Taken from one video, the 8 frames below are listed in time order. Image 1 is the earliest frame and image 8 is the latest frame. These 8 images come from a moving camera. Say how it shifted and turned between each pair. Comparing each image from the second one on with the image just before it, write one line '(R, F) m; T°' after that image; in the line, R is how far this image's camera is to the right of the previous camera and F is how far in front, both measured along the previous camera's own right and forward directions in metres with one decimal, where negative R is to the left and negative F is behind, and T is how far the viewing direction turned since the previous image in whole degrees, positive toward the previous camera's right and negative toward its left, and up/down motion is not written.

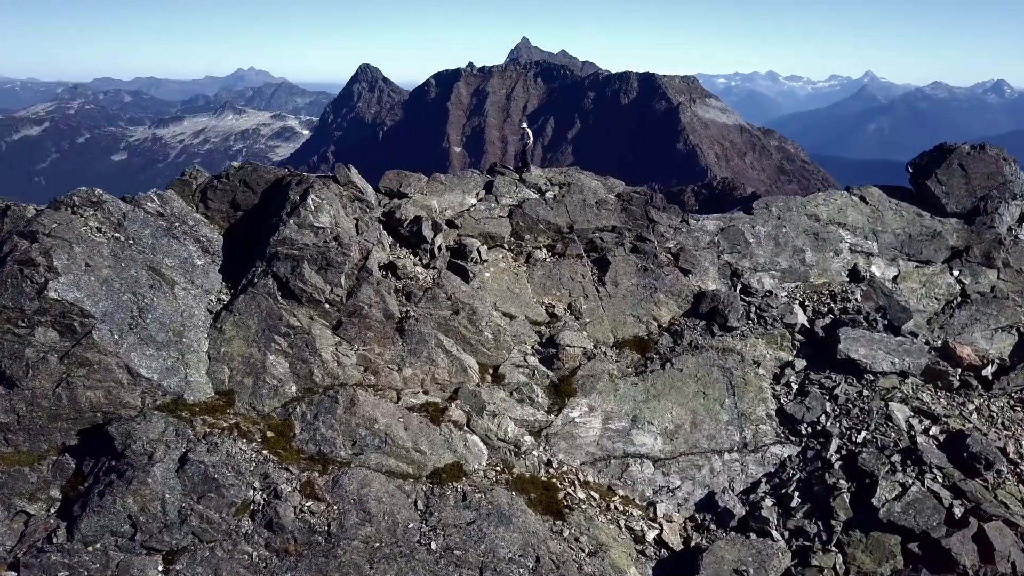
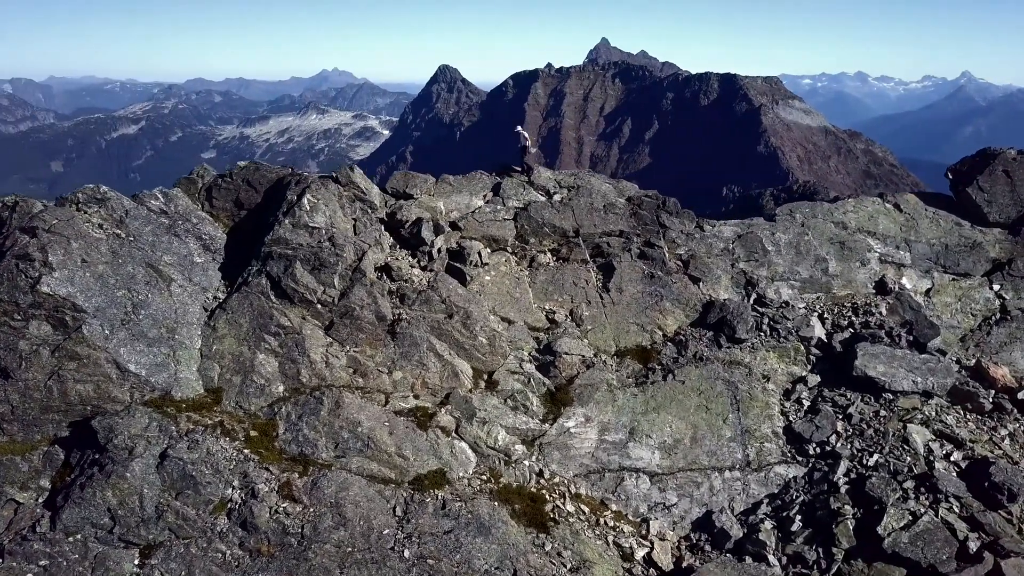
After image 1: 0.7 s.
(+1.9, +0.7) m; -4°
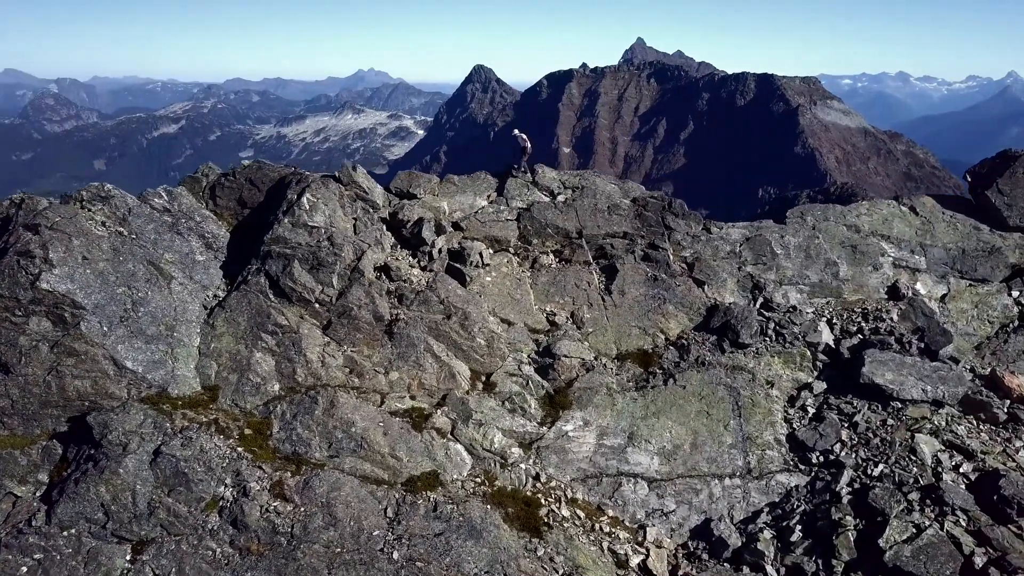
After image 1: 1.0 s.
(+0.8, +0.3) m; -2°
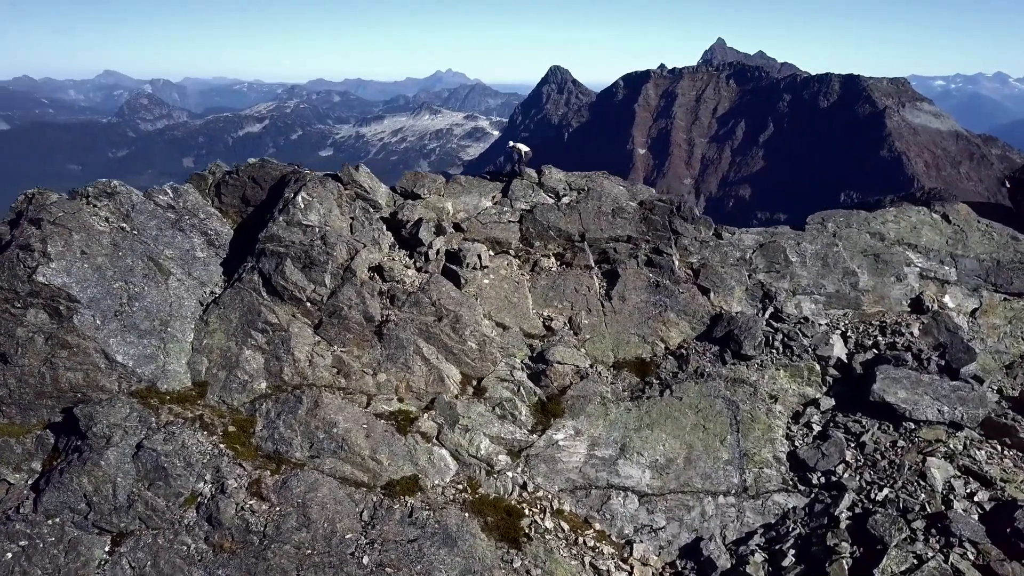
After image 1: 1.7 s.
(+1.8, +0.6) m; -4°
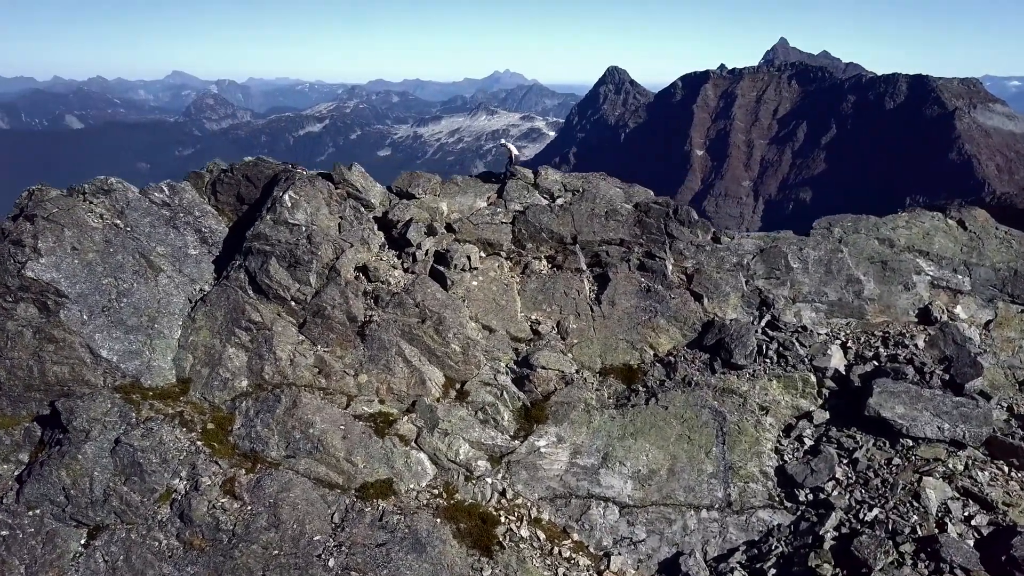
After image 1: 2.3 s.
(+1.7, +0.4) m; -3°
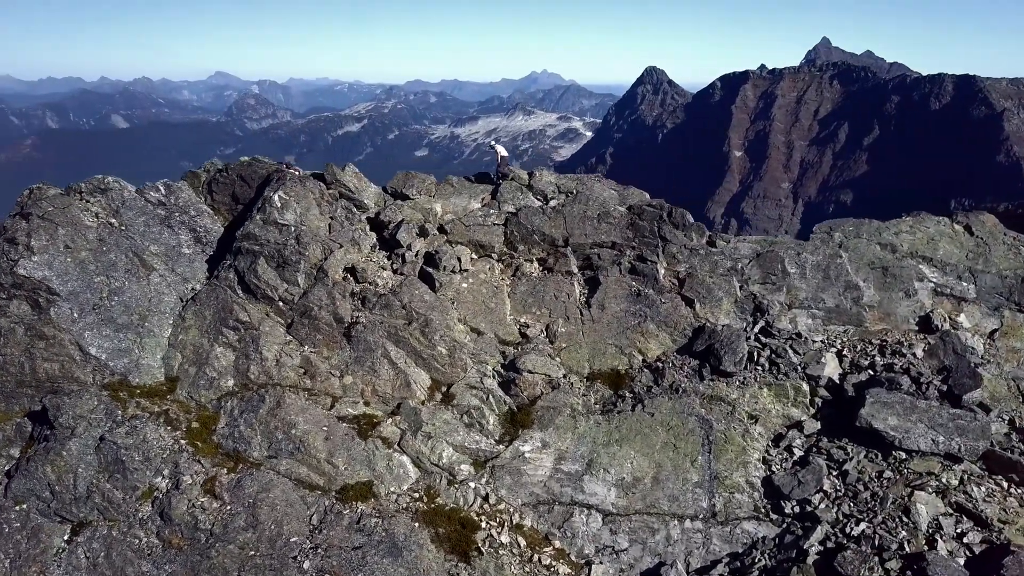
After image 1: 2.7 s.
(+1.2, +0.2) m; -2°
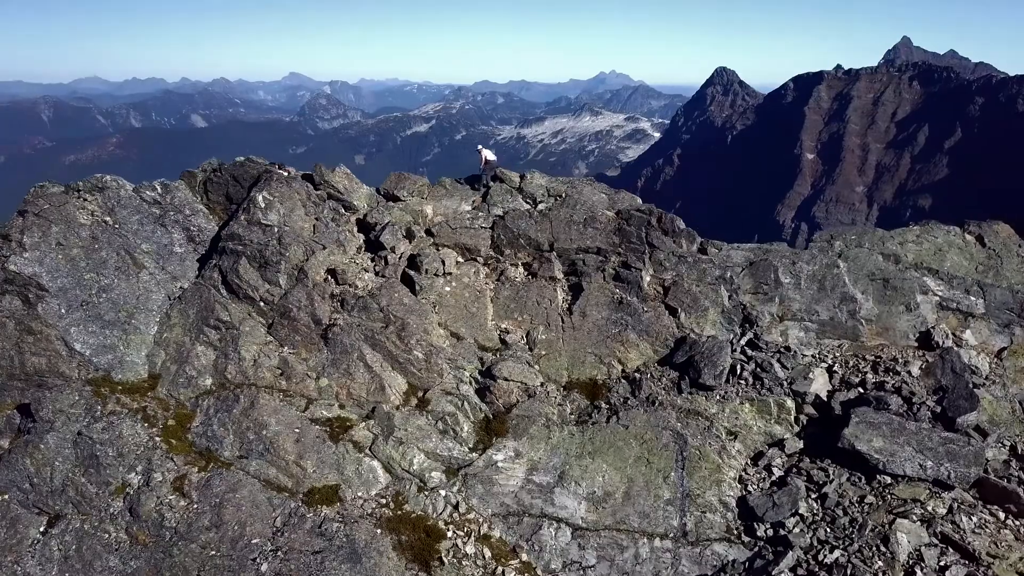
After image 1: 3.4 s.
(+2.1, +0.4) m; -3°
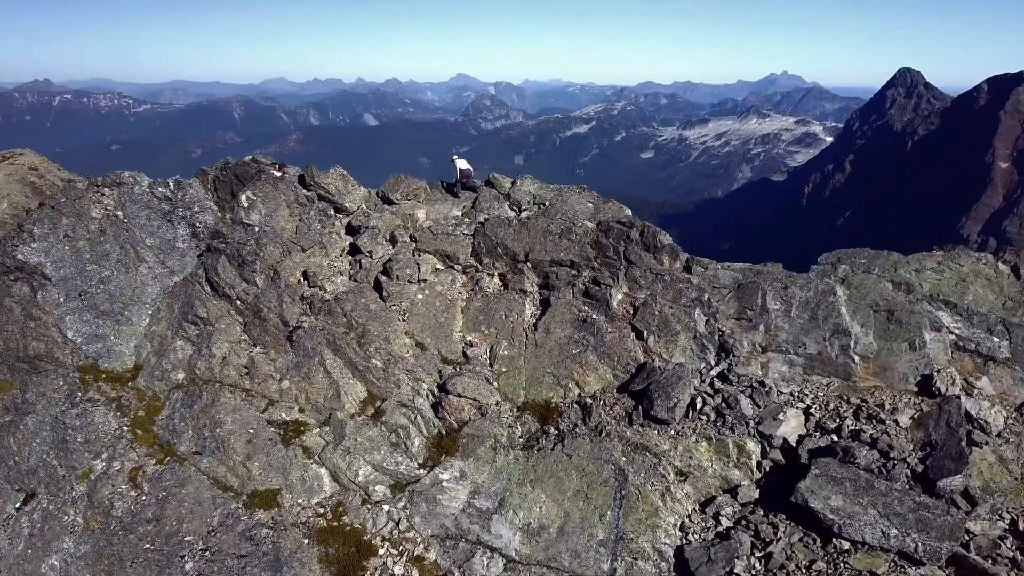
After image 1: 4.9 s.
(+4.5, +1.2) m; -8°
